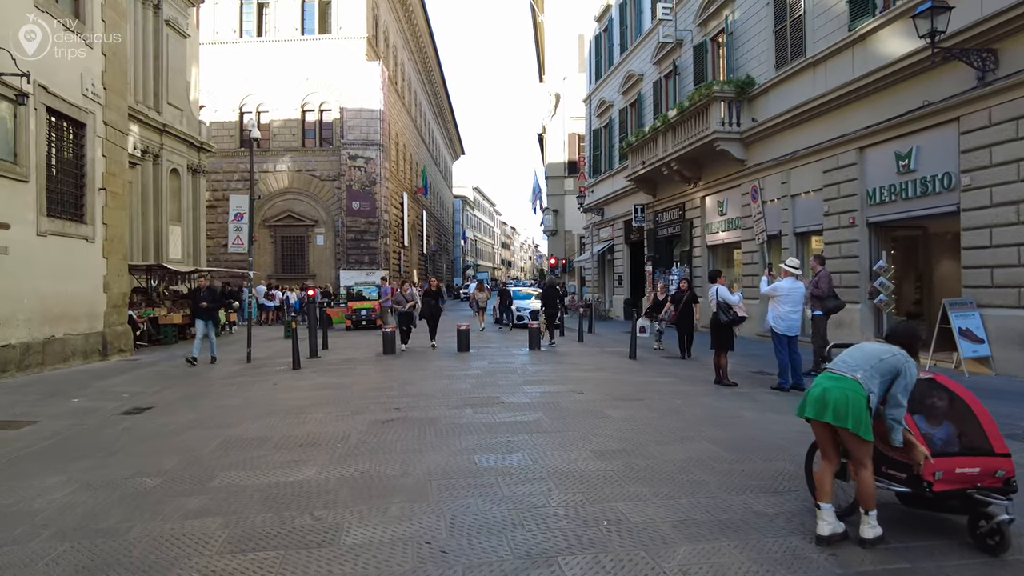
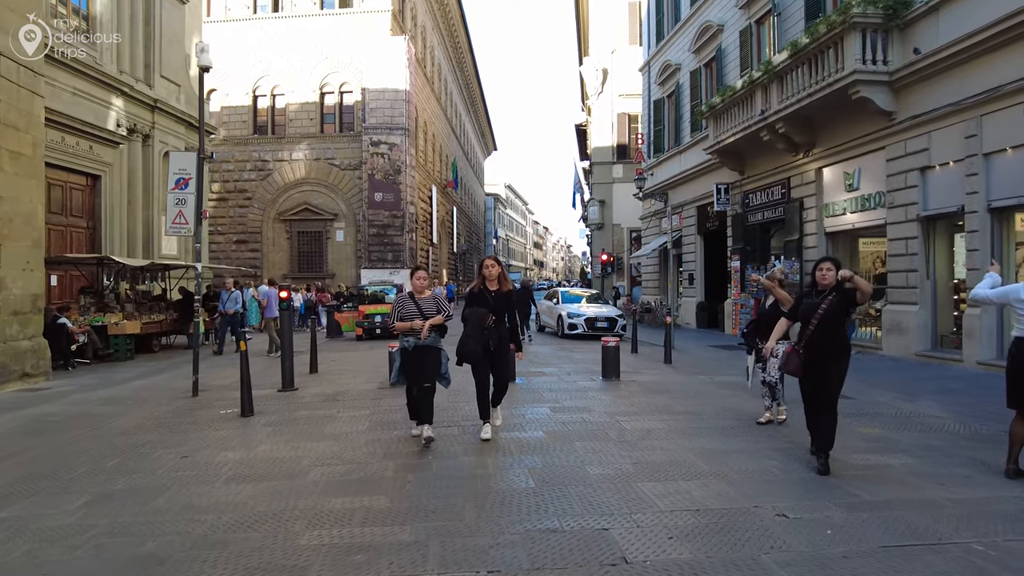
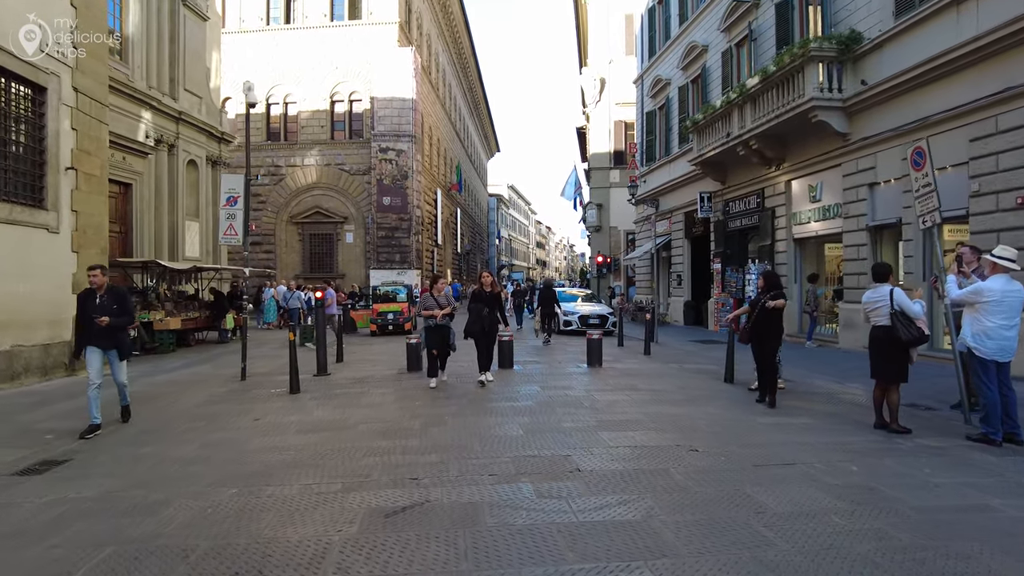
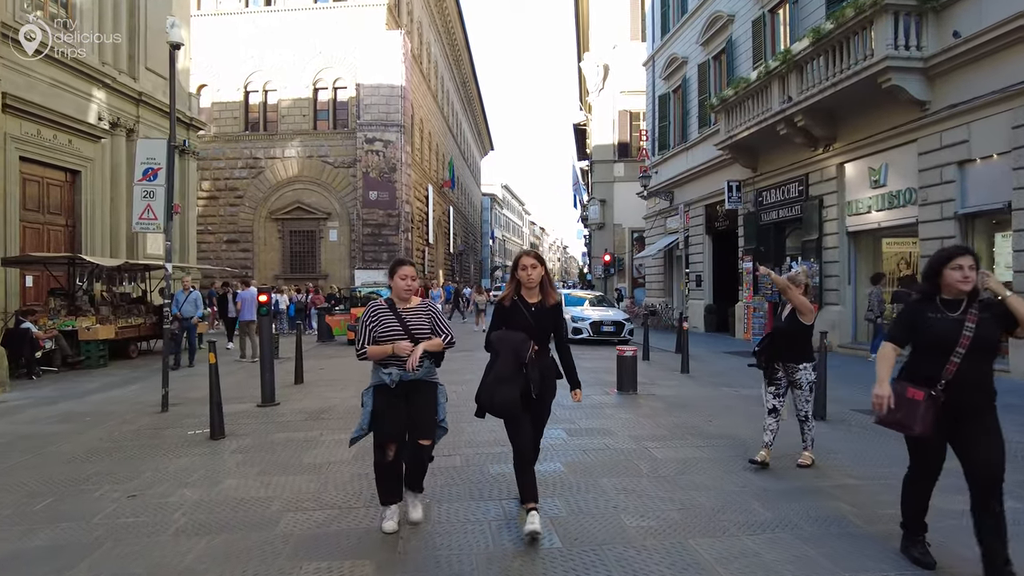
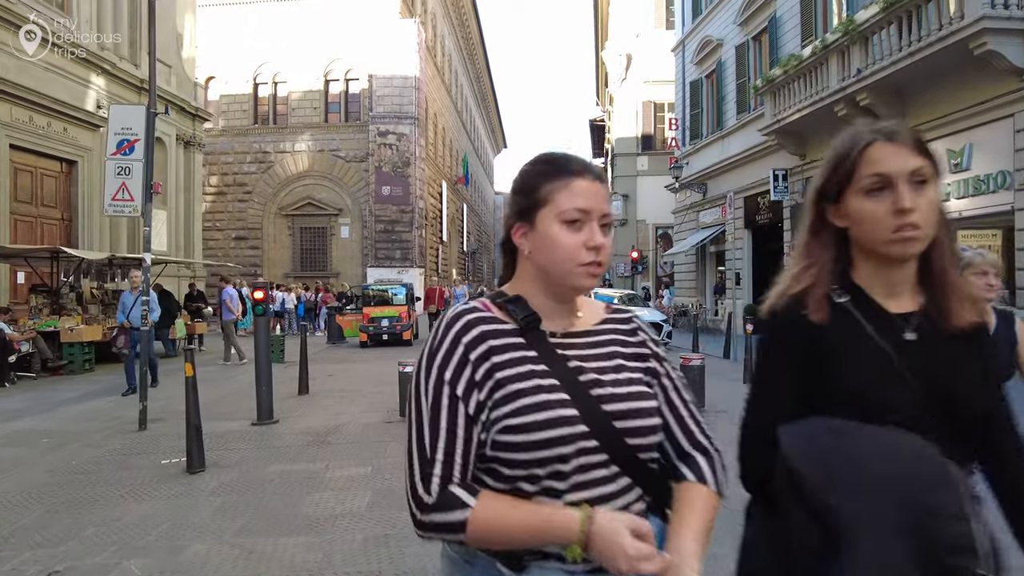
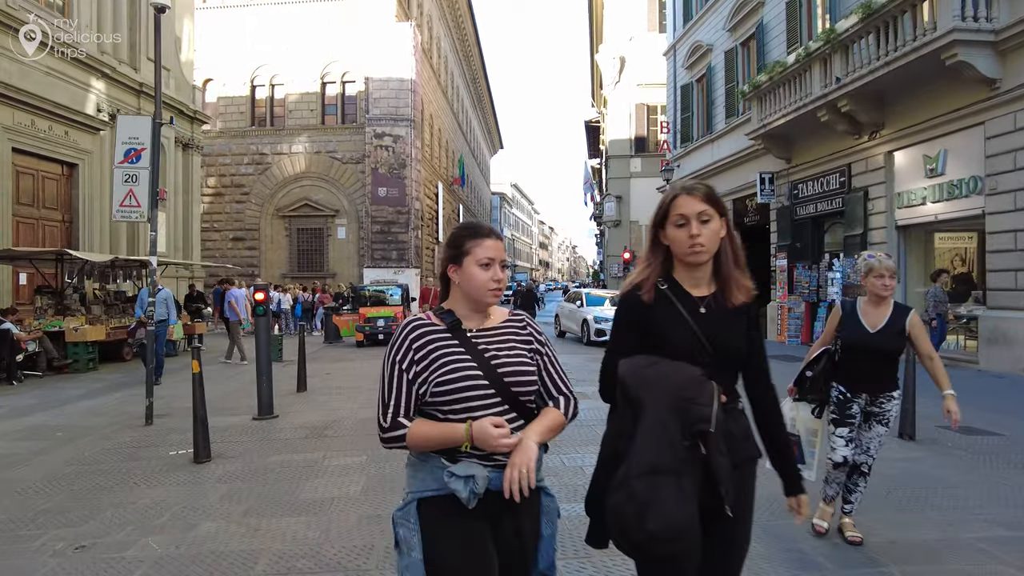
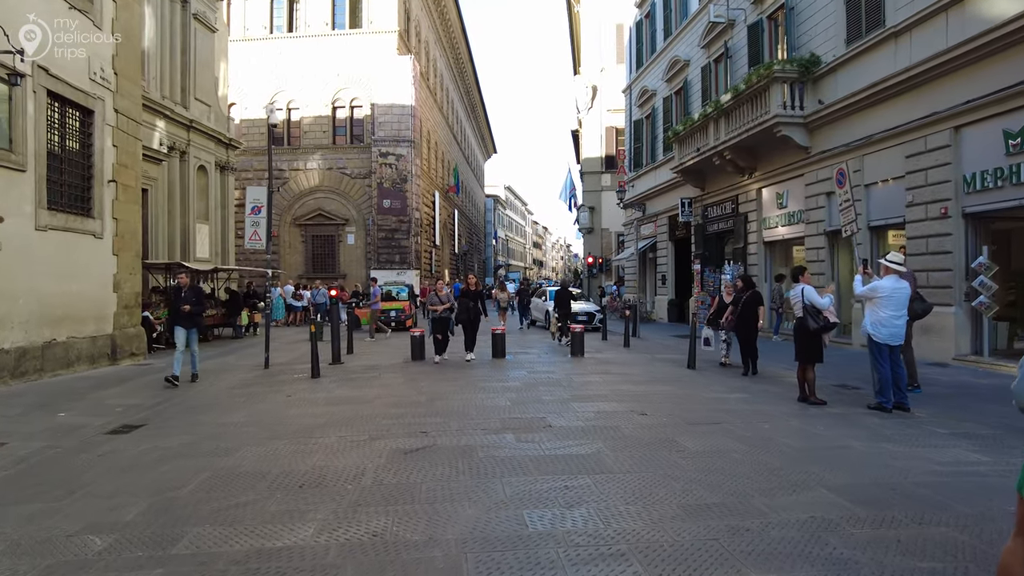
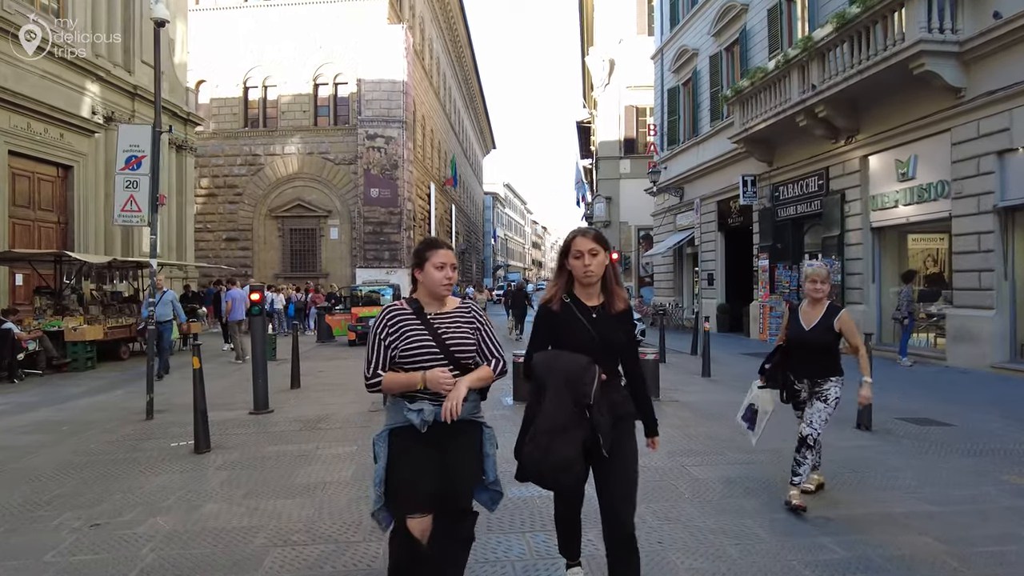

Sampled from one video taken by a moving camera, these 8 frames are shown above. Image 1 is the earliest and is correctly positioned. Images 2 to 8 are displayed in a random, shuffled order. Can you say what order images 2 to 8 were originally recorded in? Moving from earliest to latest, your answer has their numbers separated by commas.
7, 3, 2, 4, 8, 6, 5
